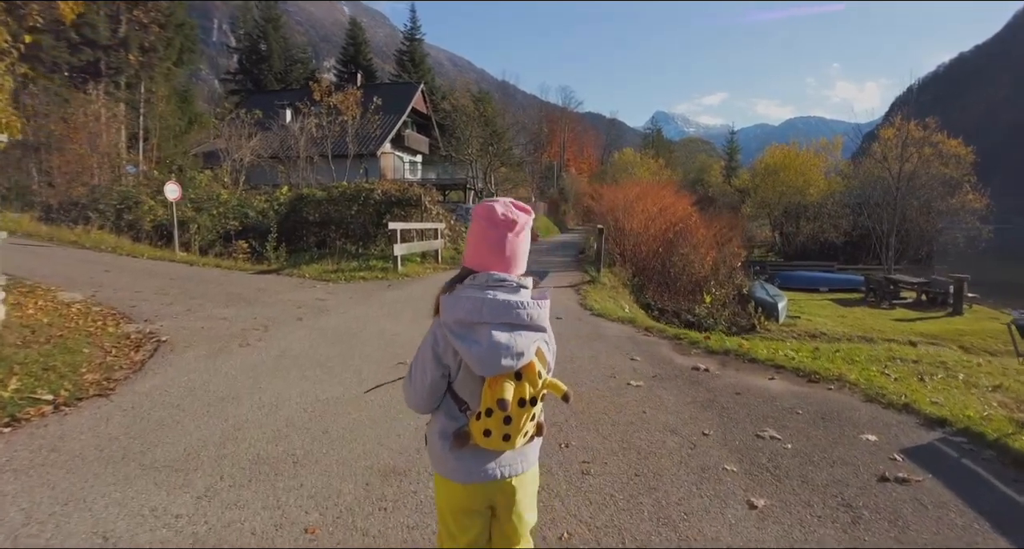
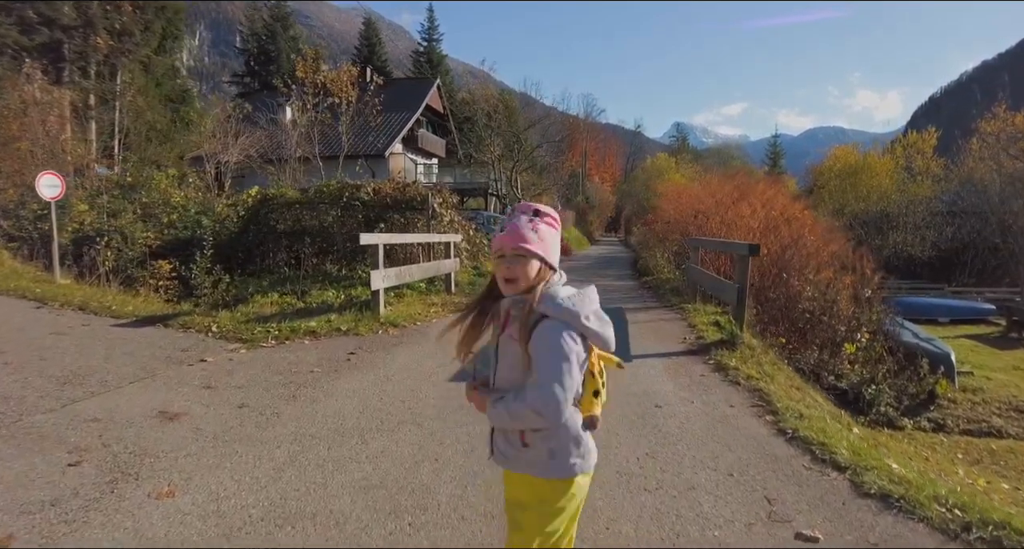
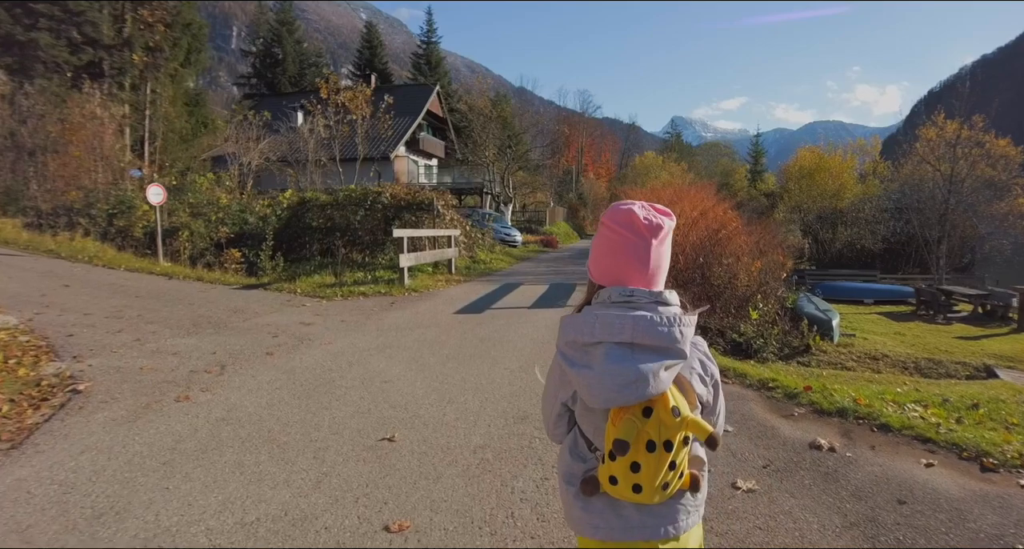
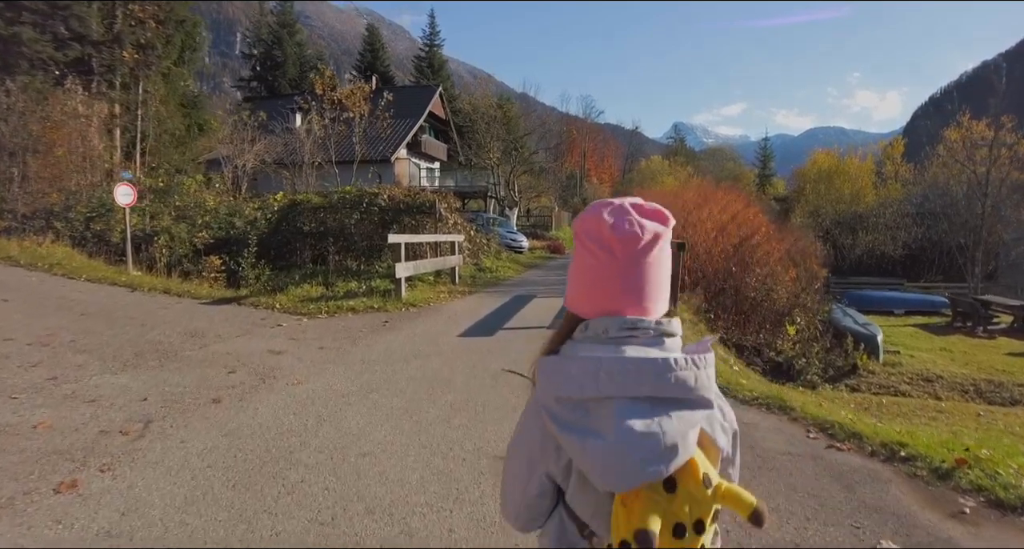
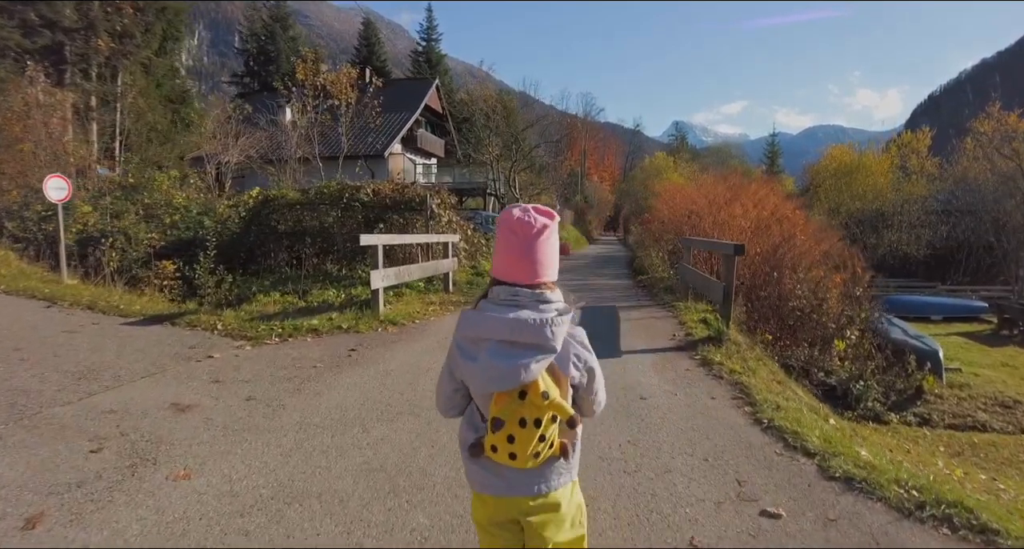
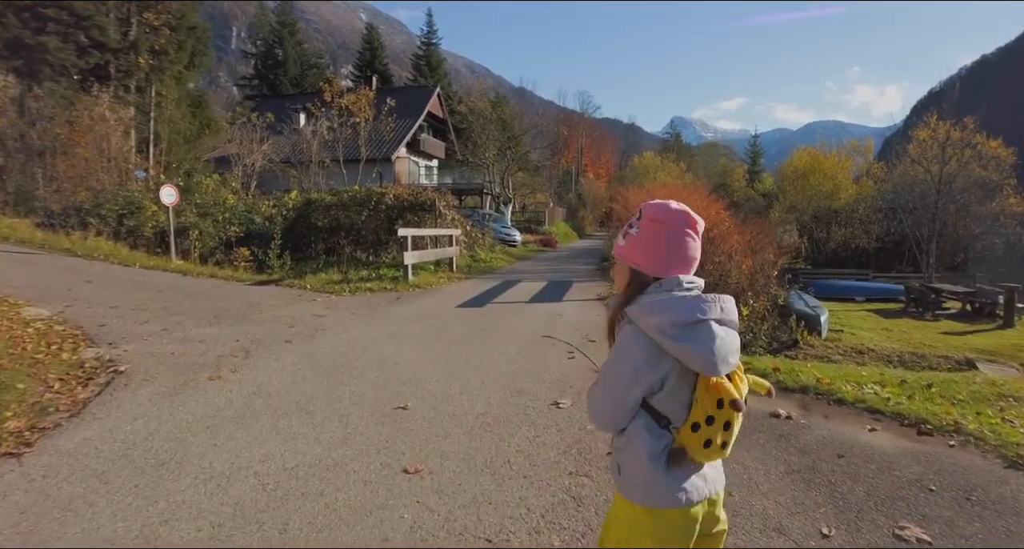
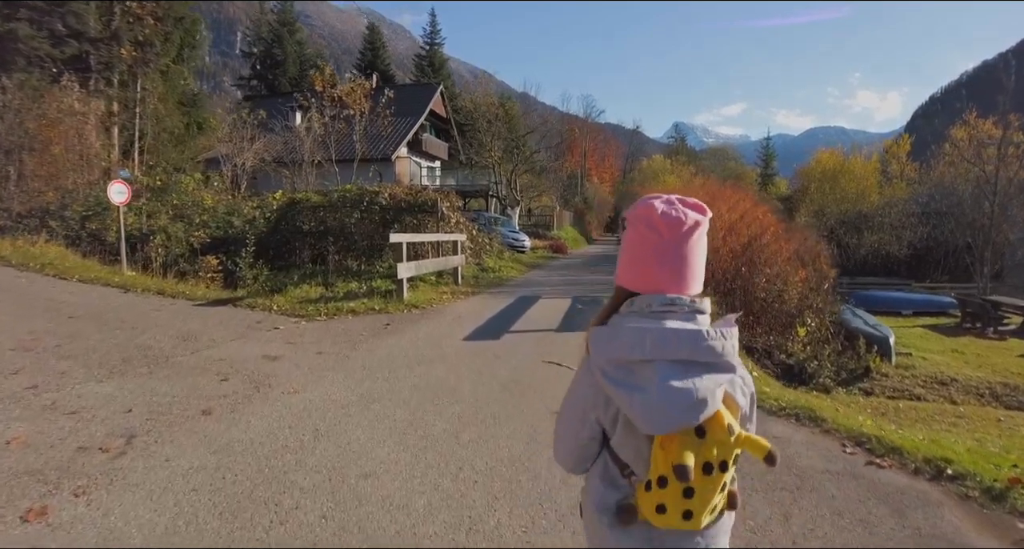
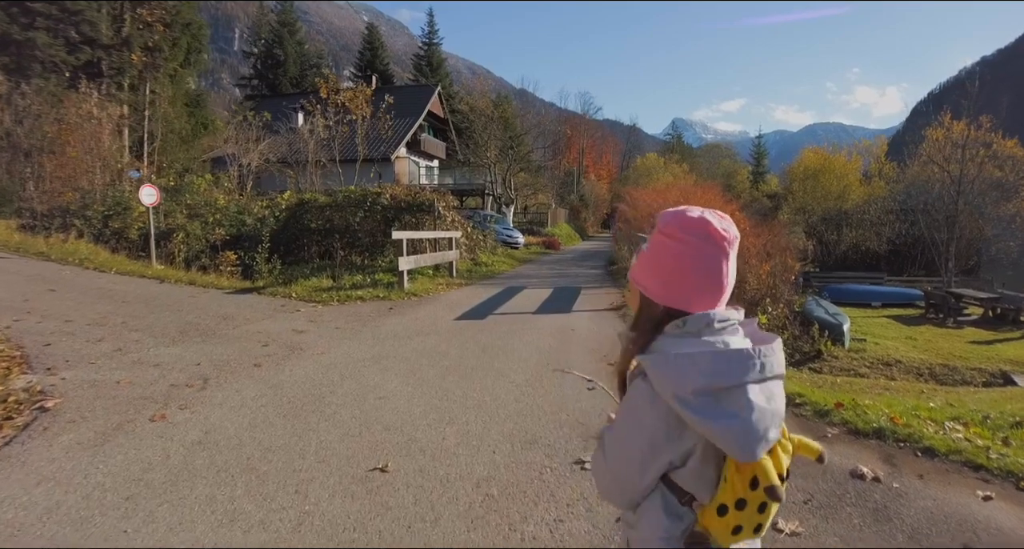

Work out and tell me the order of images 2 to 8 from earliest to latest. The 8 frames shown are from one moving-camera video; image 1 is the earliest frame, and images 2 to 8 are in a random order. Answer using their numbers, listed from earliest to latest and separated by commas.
6, 3, 8, 4, 7, 5, 2
